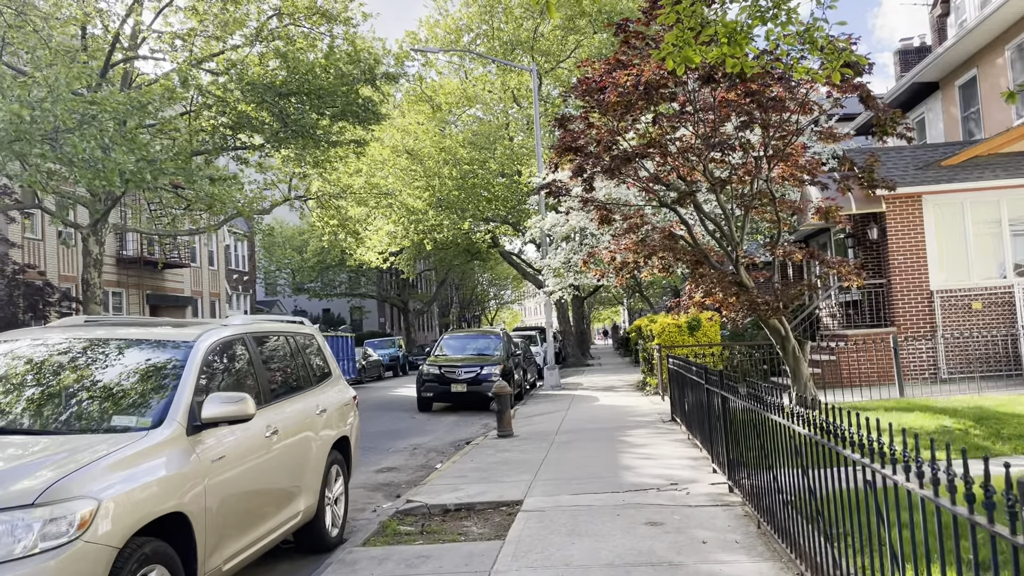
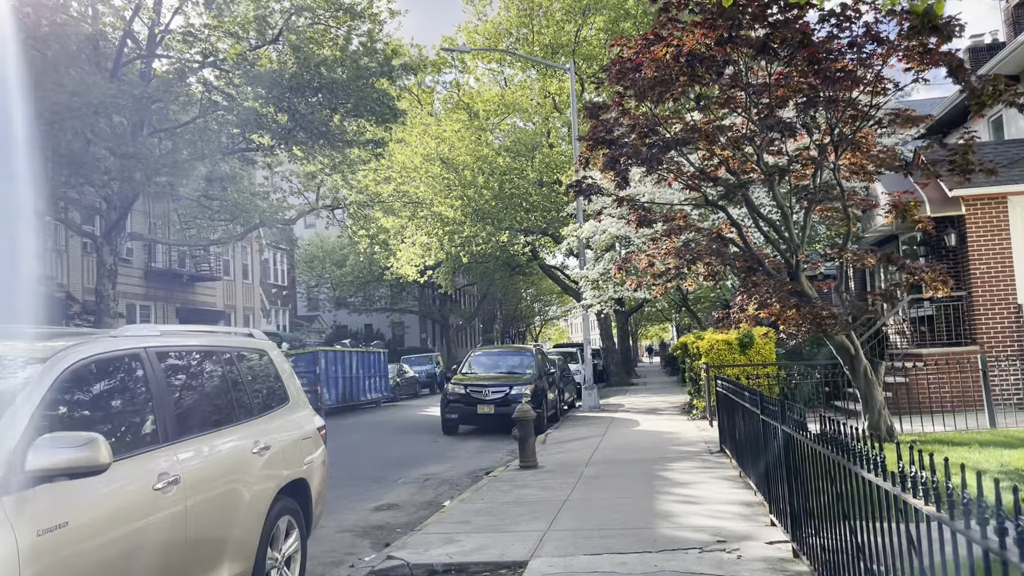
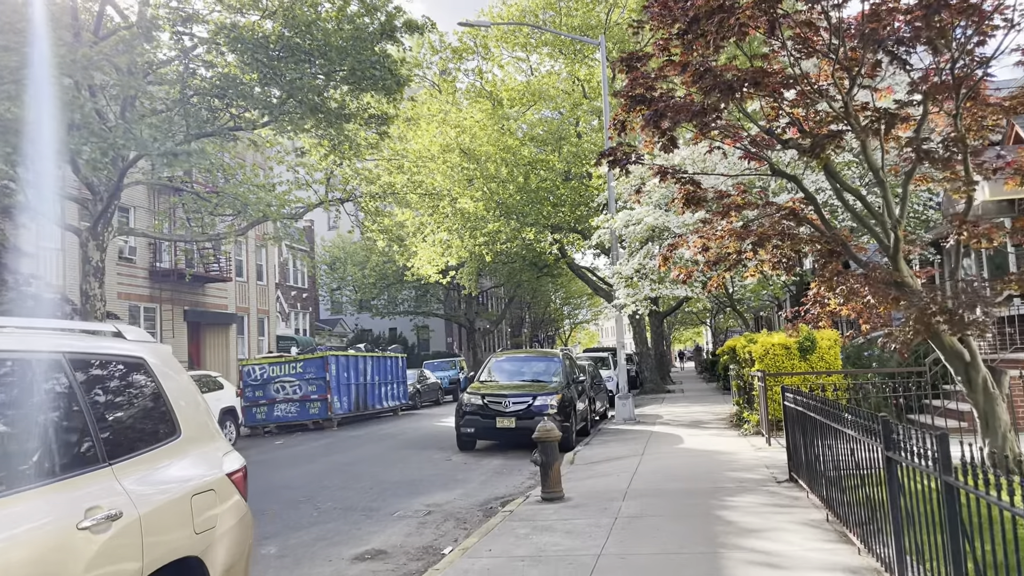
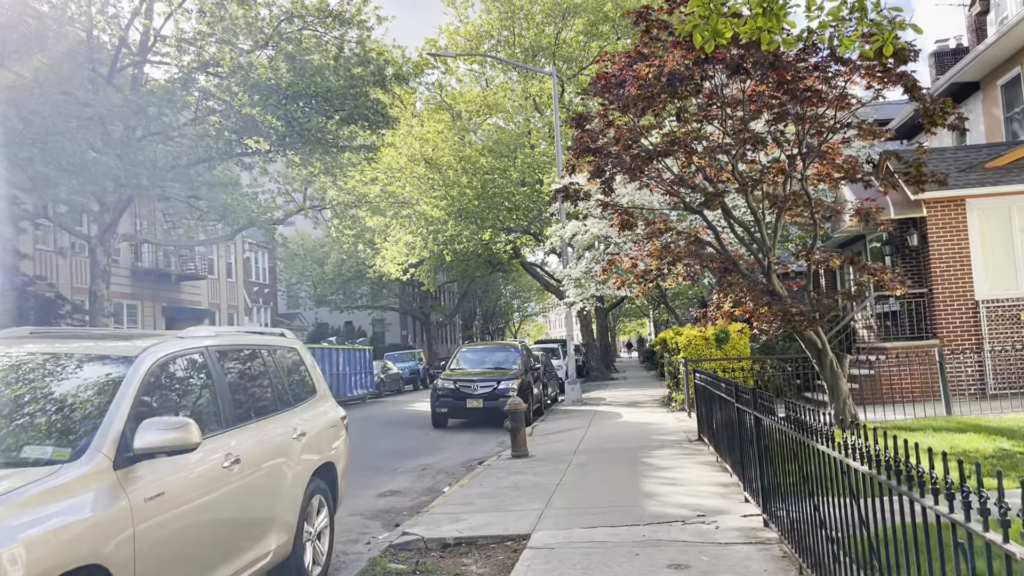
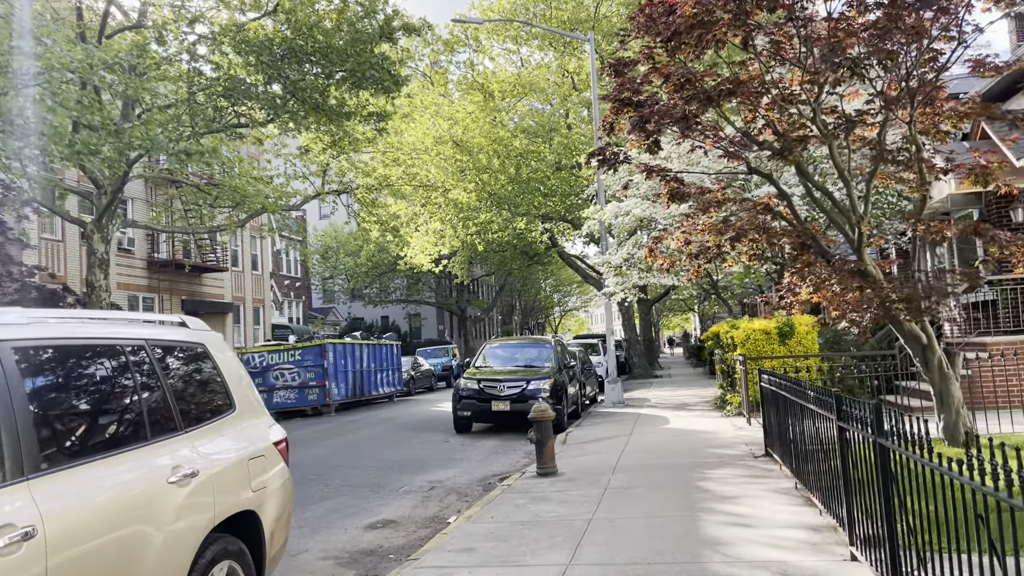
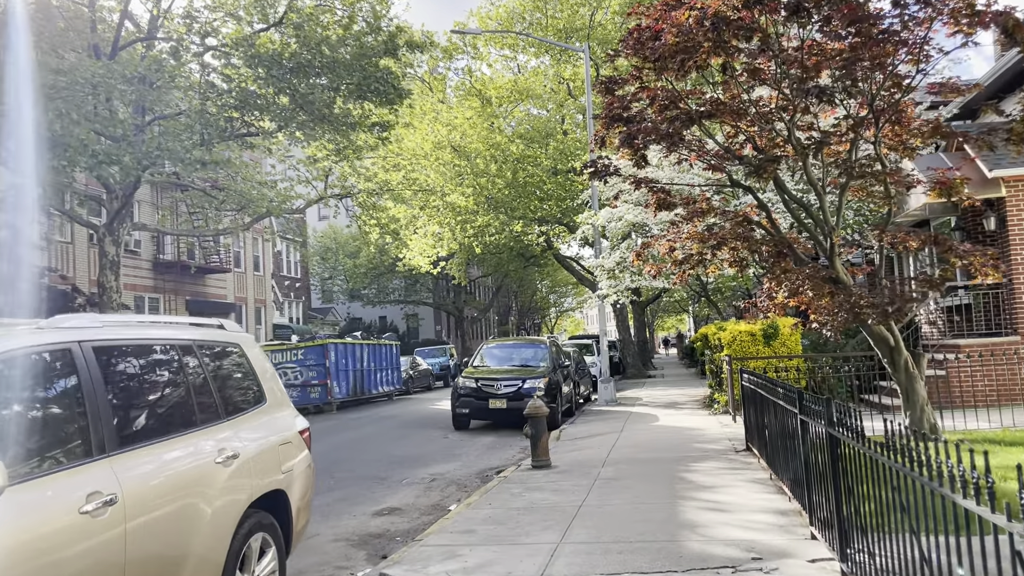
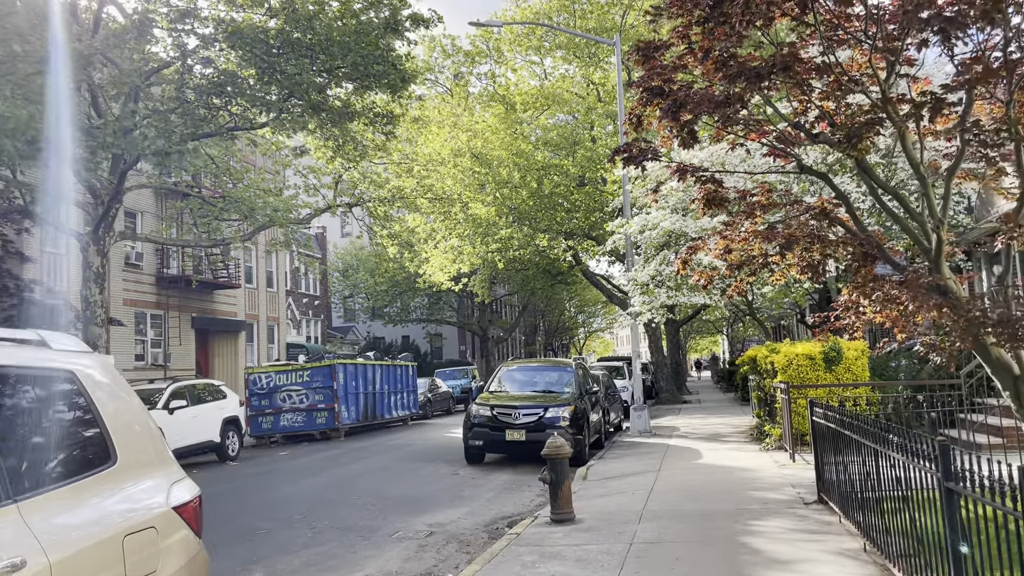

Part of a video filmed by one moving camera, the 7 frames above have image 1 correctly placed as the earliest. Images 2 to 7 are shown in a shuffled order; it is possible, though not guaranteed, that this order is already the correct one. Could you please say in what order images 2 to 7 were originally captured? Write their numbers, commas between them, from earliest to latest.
4, 2, 6, 5, 3, 7
